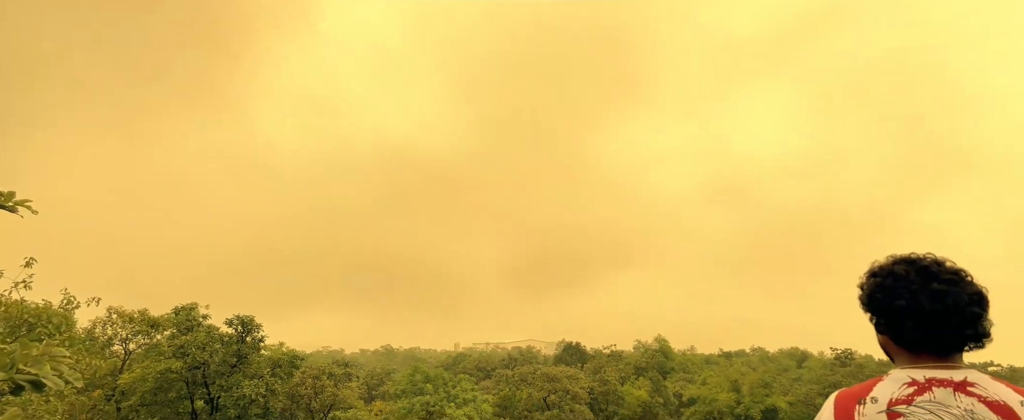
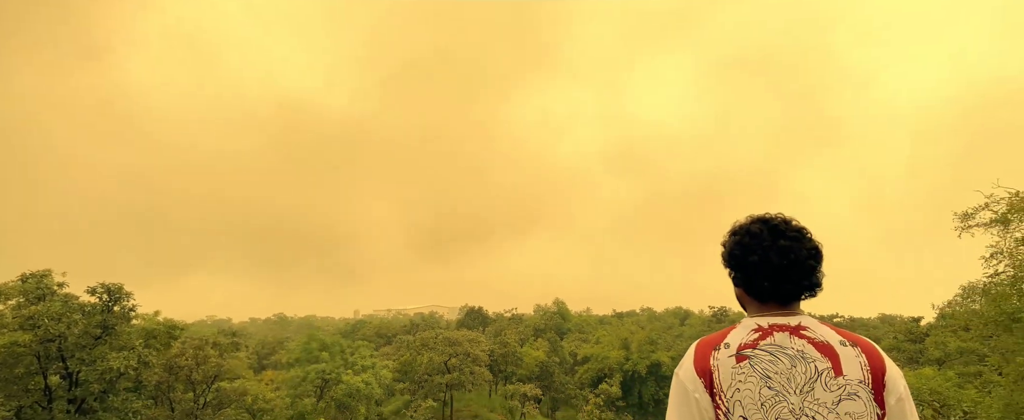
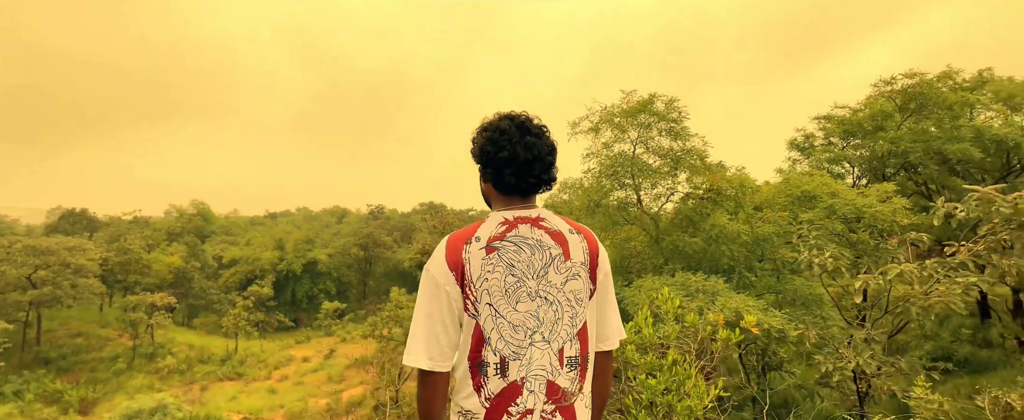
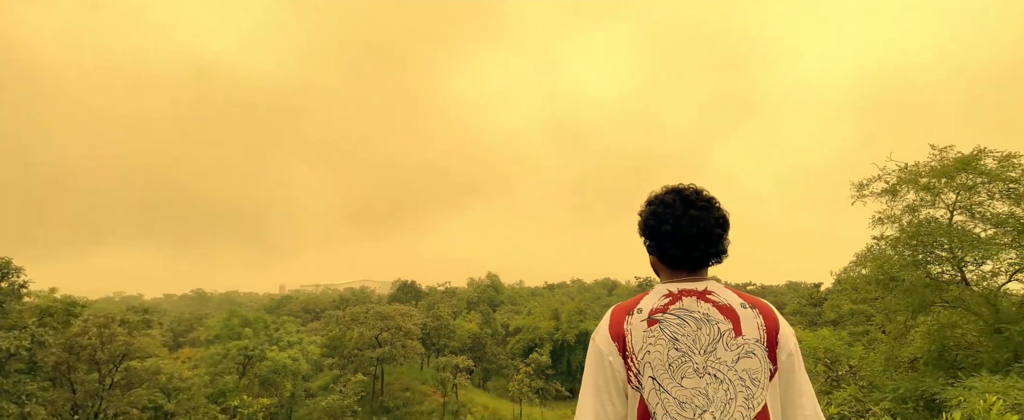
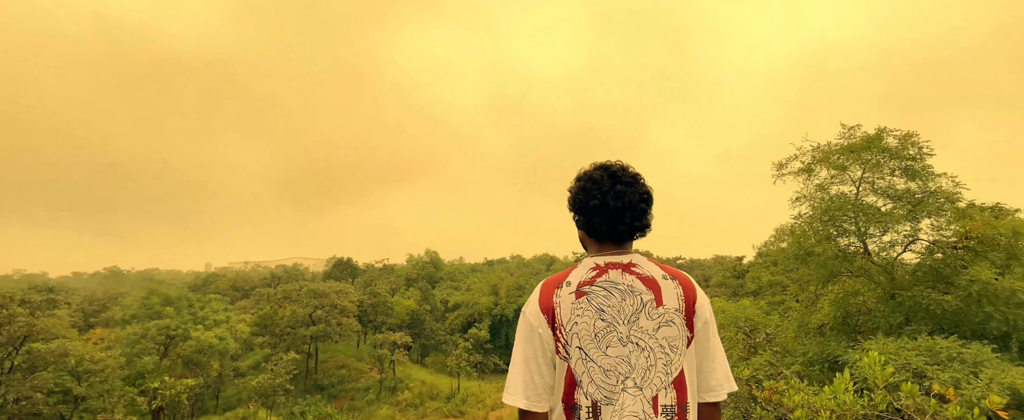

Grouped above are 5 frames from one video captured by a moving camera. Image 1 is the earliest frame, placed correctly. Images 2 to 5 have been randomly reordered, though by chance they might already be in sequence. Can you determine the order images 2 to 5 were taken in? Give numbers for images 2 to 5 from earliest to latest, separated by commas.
2, 4, 5, 3
